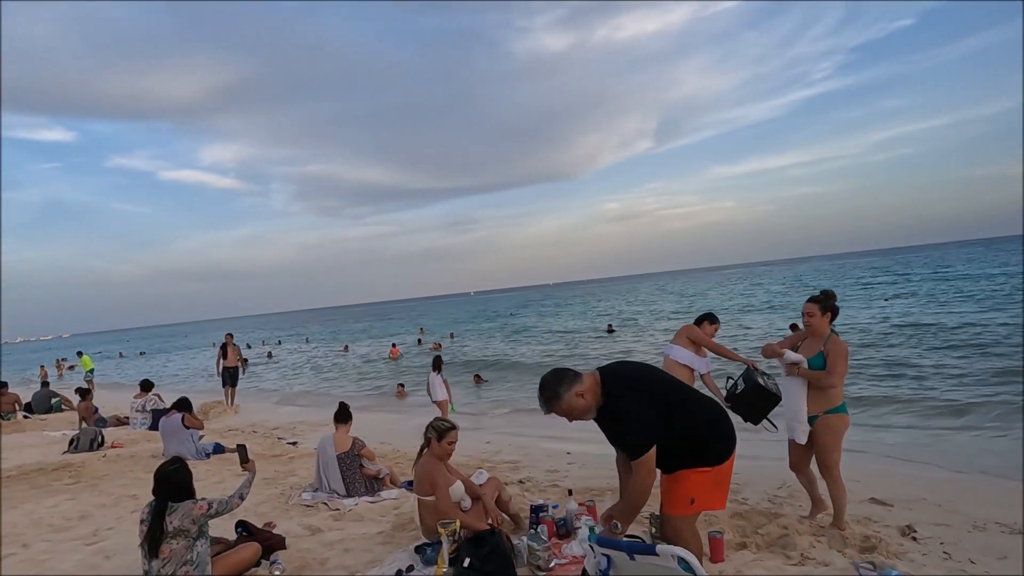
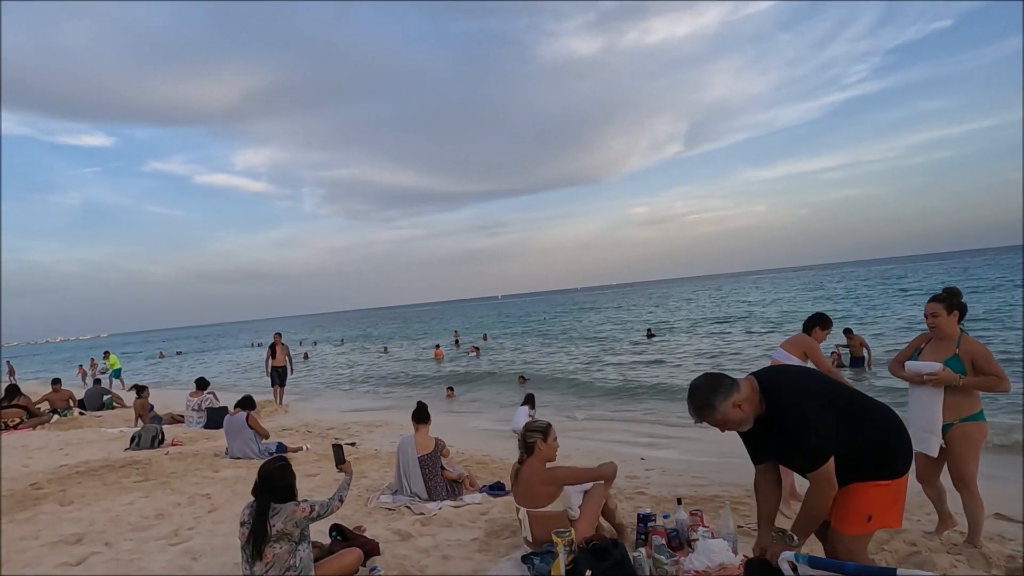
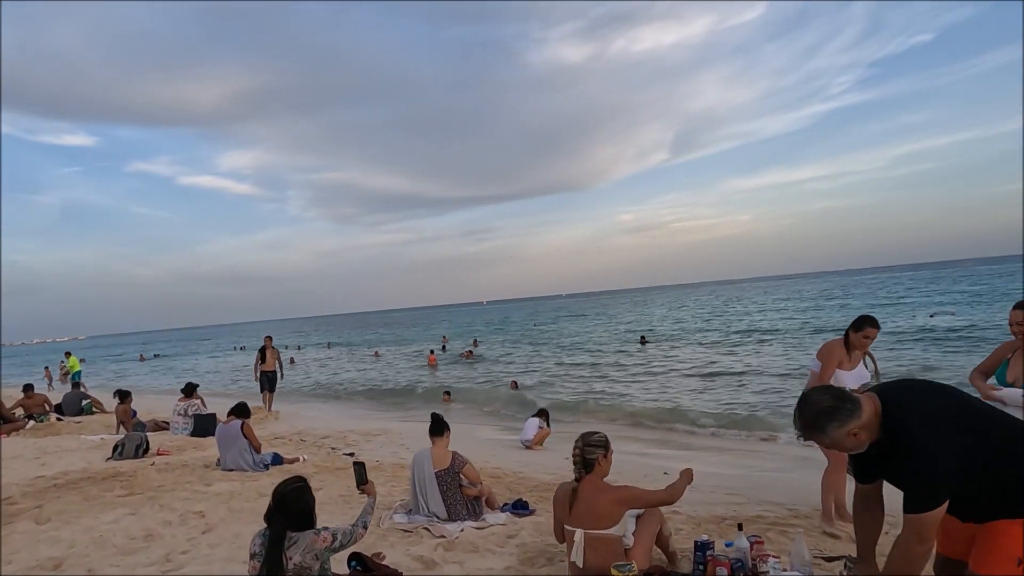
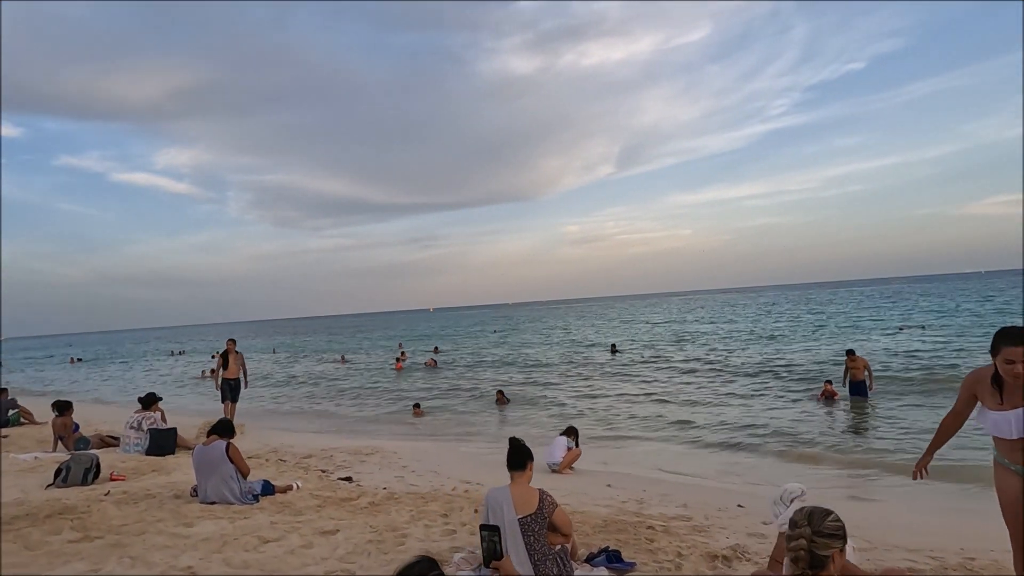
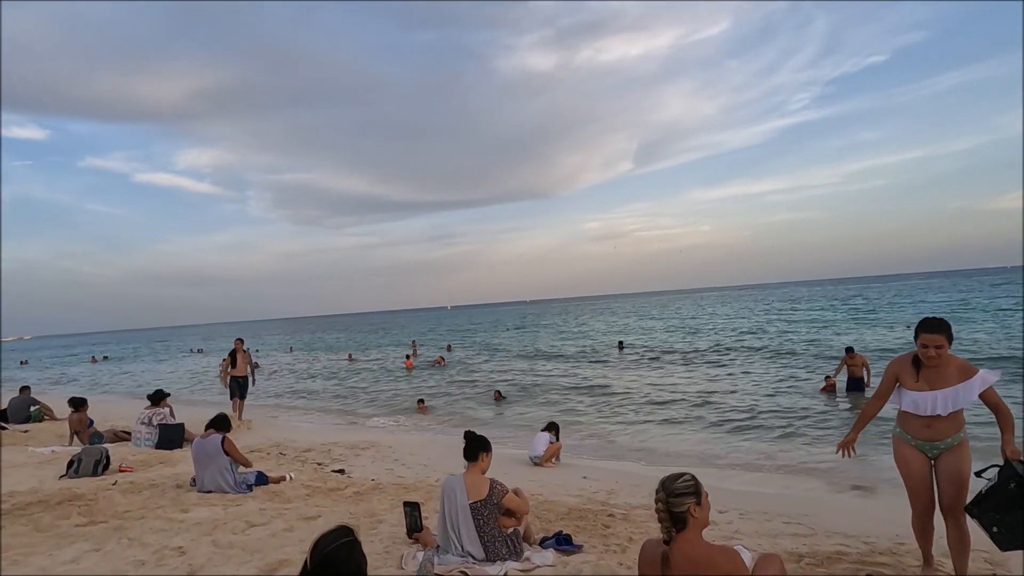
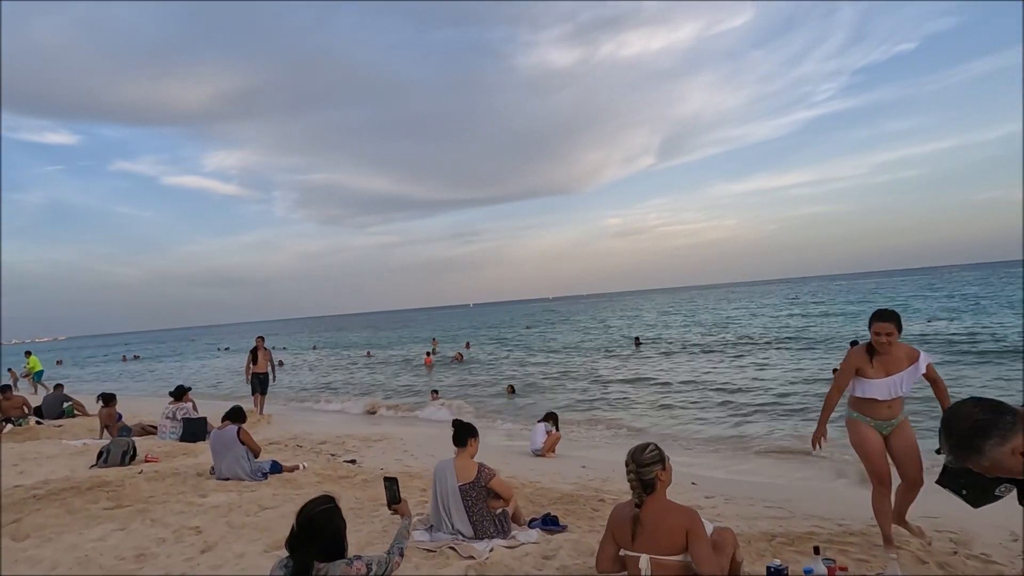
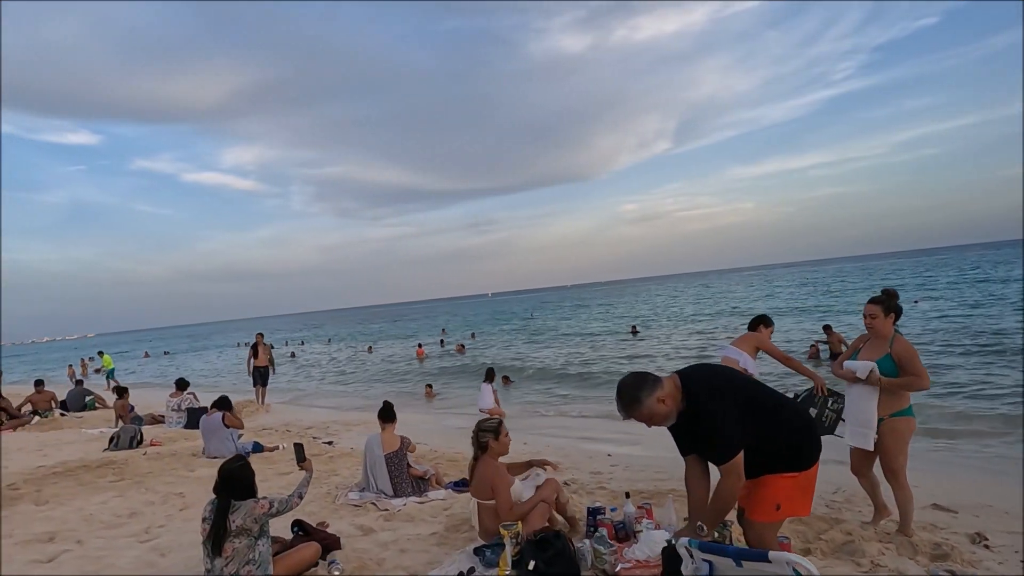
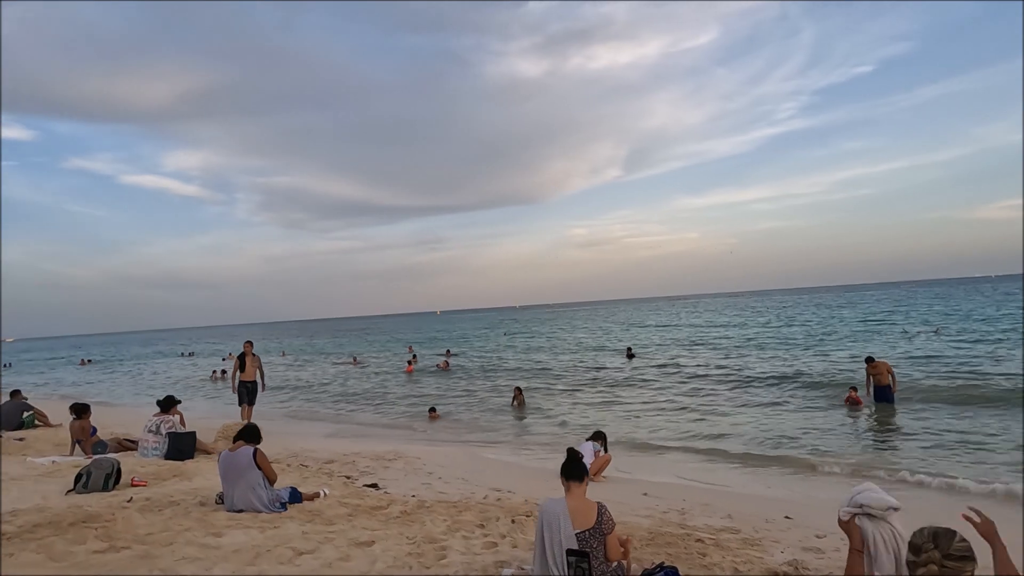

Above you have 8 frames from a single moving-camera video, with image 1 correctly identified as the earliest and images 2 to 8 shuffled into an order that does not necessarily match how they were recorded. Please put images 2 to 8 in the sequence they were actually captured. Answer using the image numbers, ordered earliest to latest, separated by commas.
7, 2, 3, 6, 5, 4, 8
